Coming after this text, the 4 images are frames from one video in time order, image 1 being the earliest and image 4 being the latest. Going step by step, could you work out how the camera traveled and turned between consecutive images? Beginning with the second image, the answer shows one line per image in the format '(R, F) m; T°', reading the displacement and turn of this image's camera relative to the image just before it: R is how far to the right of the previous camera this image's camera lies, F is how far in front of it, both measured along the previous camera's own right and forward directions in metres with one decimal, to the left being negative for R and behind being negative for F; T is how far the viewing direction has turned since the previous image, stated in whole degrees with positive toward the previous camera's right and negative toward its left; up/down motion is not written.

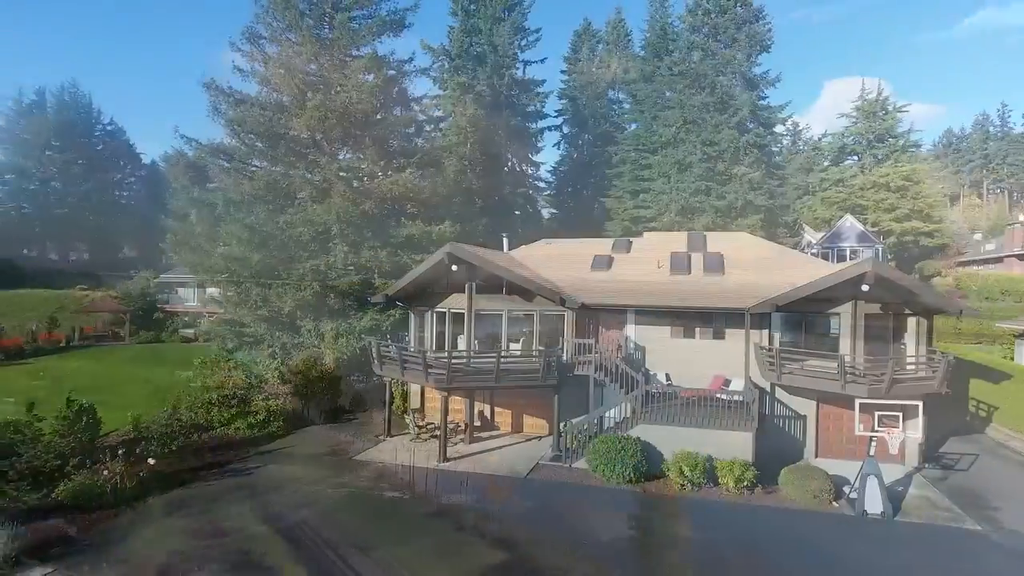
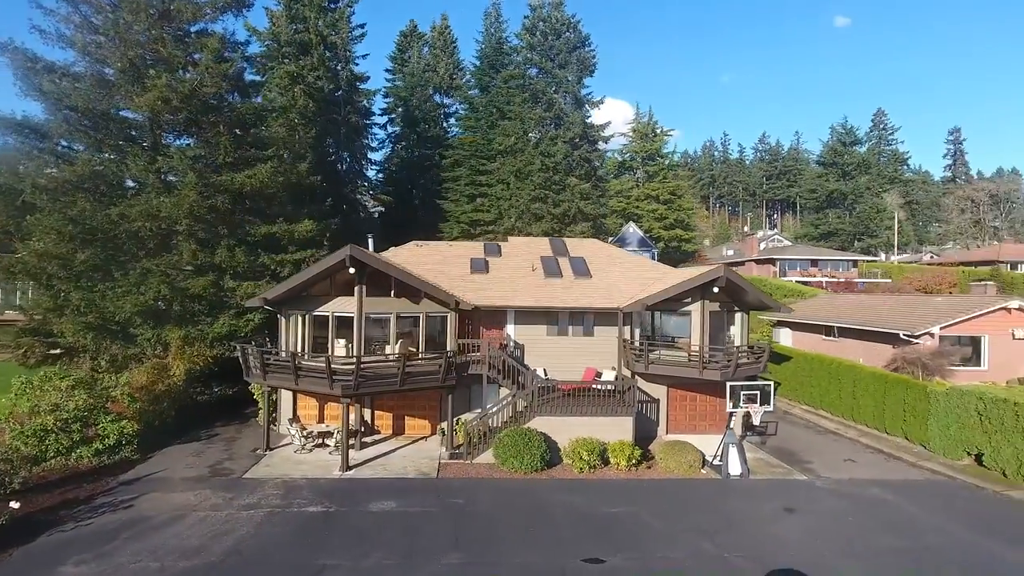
(-4.3, +0.1) m; +20°
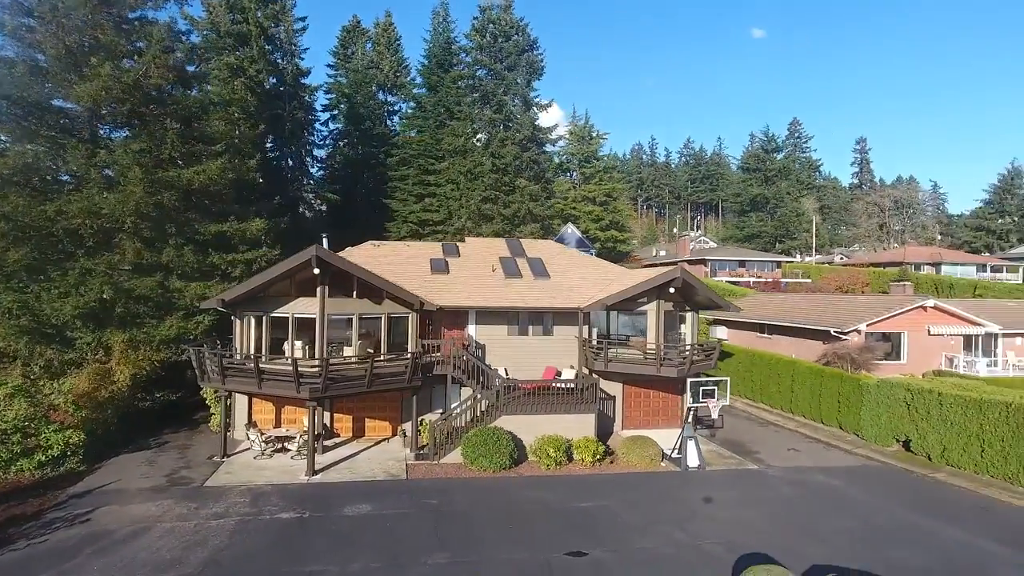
(-1.3, -0.2) m; +6°
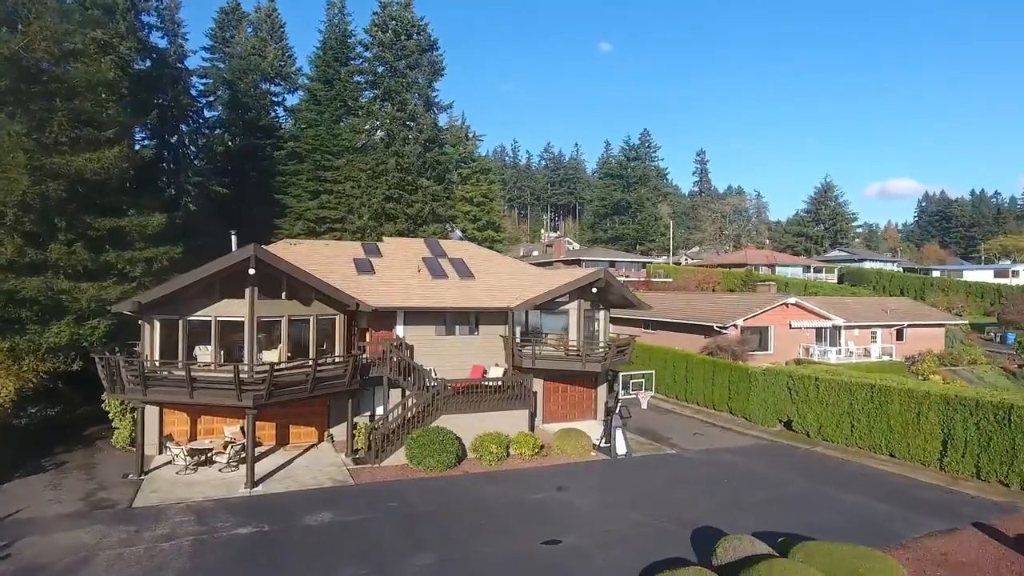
(-3.0, -0.2) m; +13°
